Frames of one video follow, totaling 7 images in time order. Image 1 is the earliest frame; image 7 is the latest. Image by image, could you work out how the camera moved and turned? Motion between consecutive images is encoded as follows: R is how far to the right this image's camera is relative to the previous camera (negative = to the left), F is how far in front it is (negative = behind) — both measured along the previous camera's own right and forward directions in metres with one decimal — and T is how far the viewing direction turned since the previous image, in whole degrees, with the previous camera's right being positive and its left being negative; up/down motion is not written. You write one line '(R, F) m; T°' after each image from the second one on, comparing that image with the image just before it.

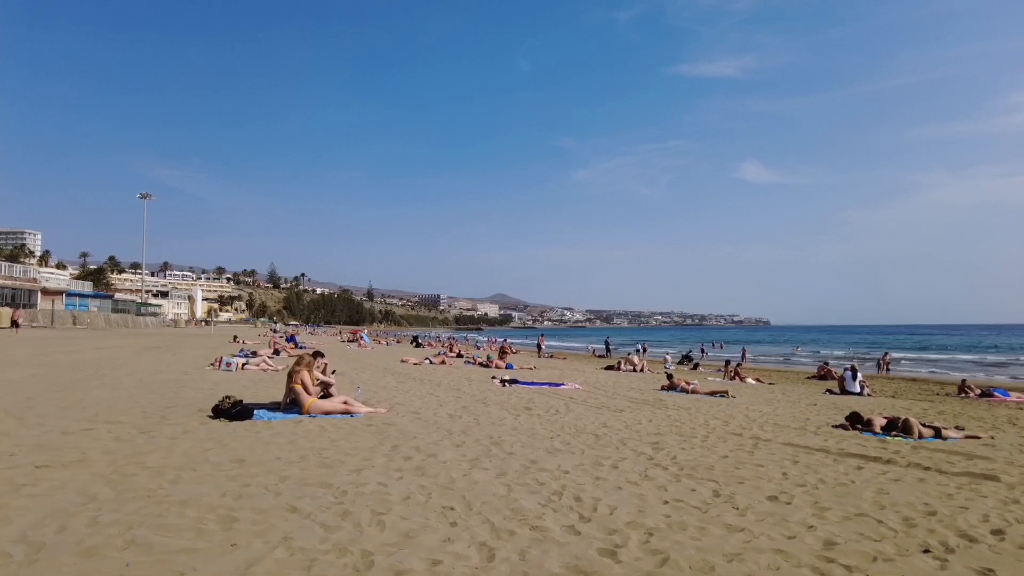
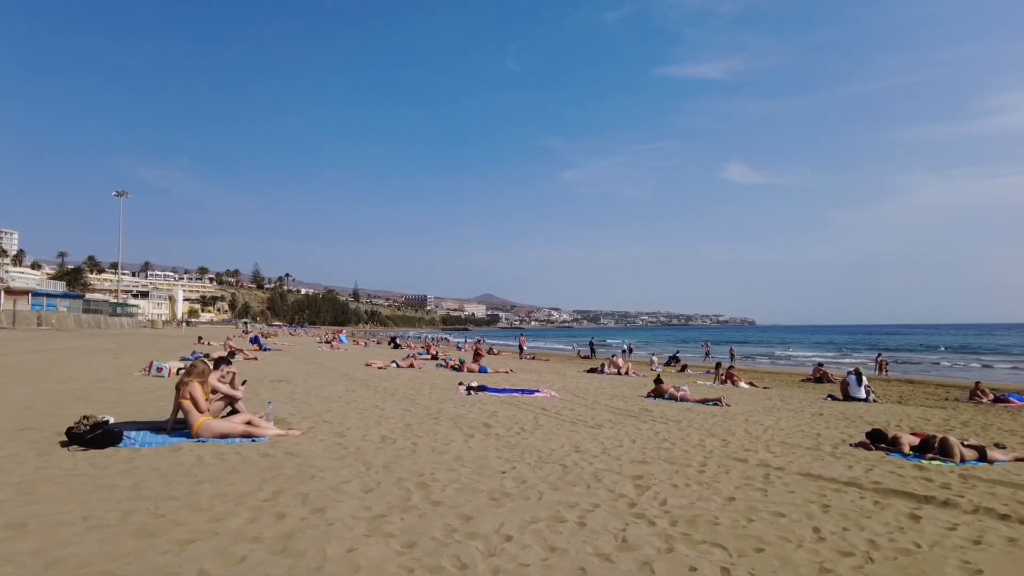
(+0.5, +2.0) m; +1°
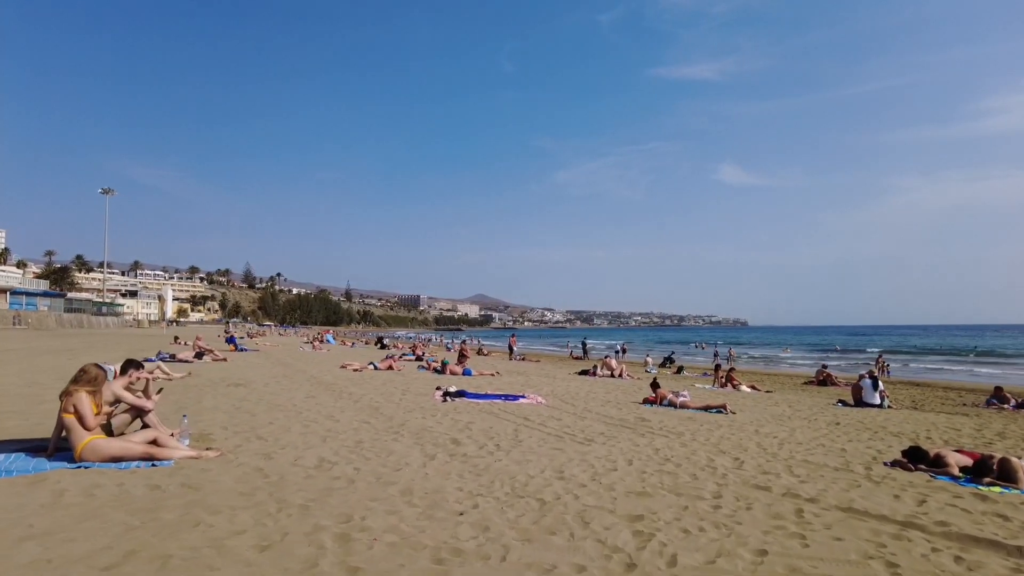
(+0.2, +1.5) m; +1°
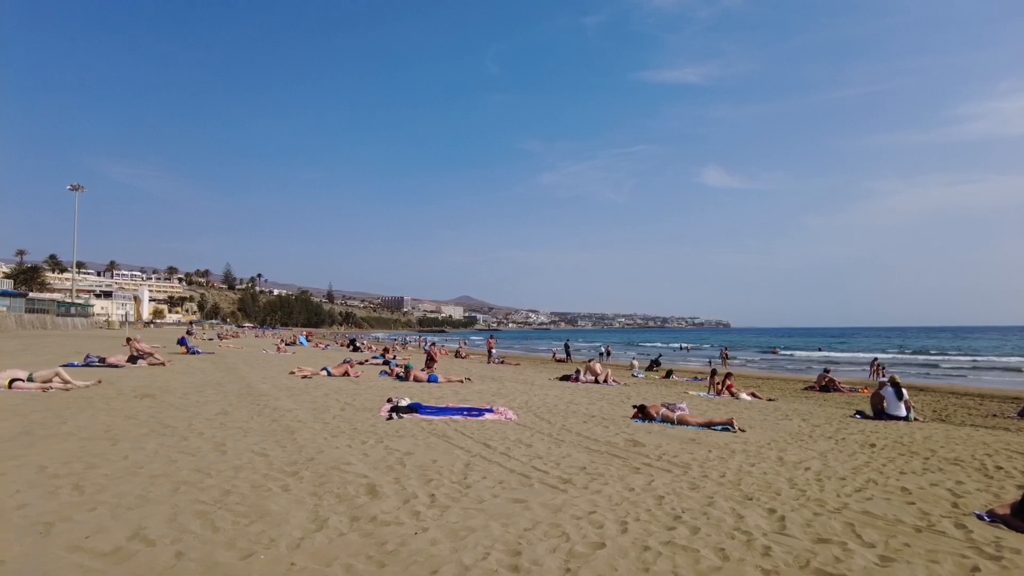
(+0.4, +2.4) m; +1°
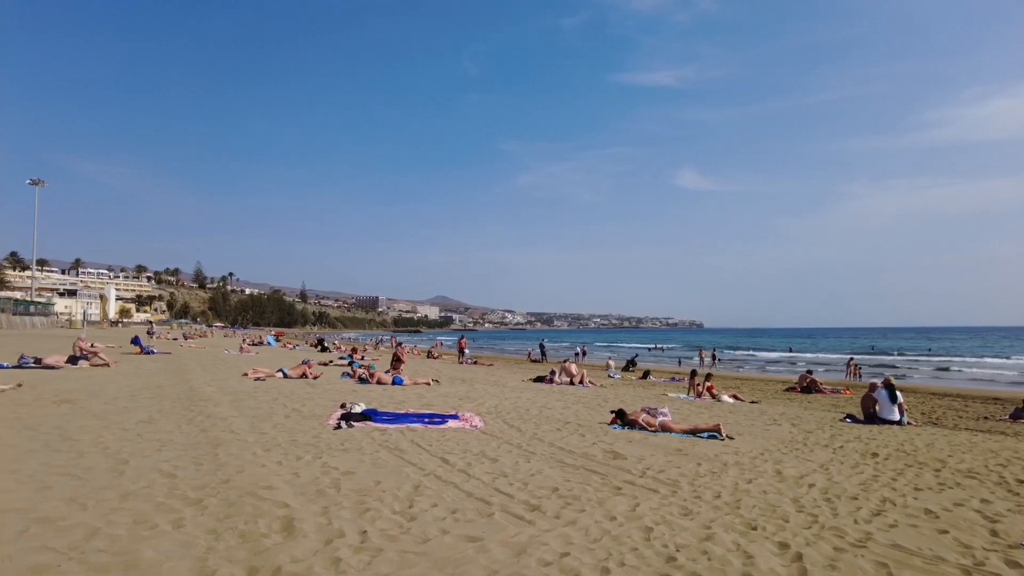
(+0.1, +1.1) m; +2°
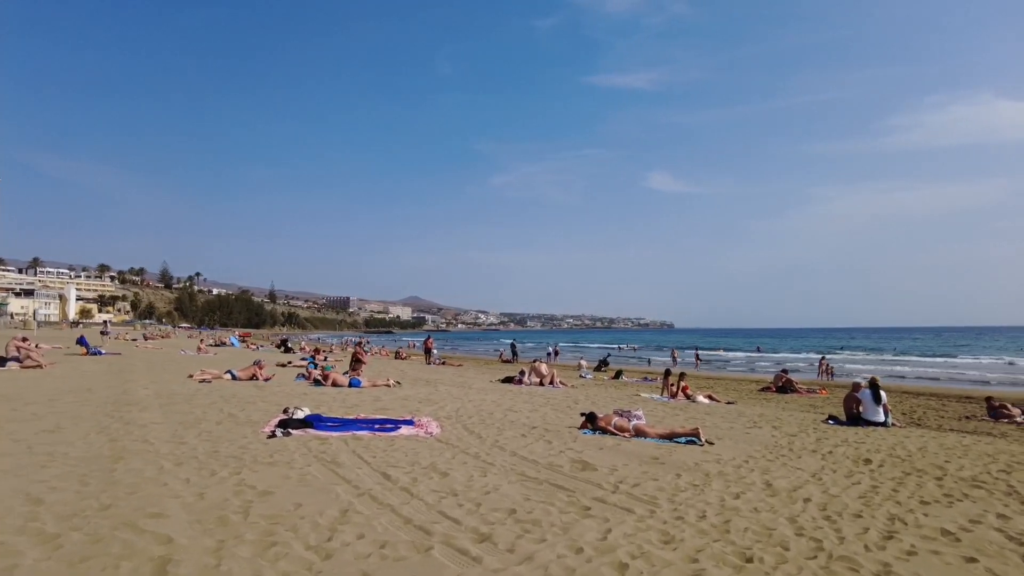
(+0.2, +1.0) m; +2°
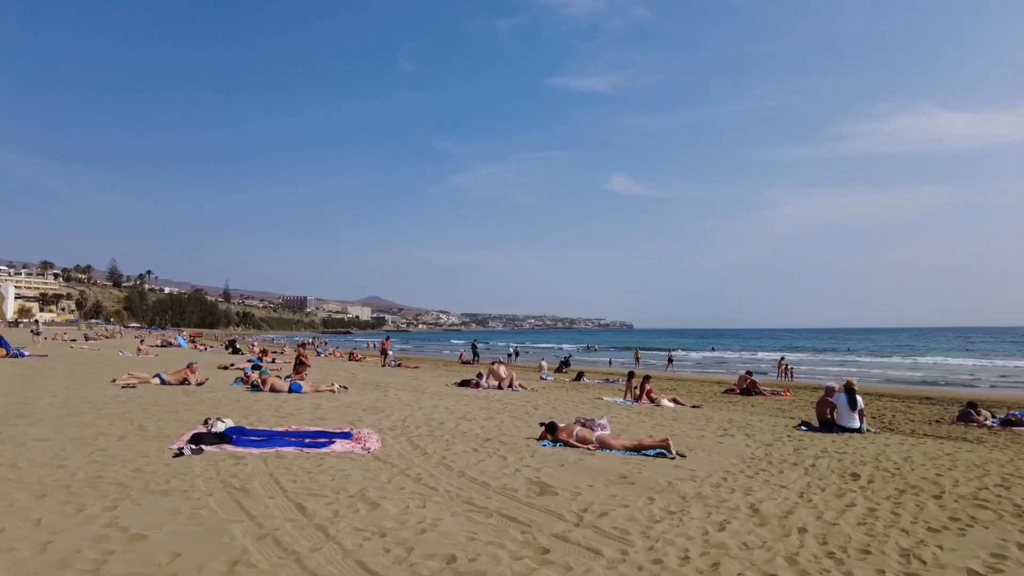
(+0.1, +1.0) m; +3°
